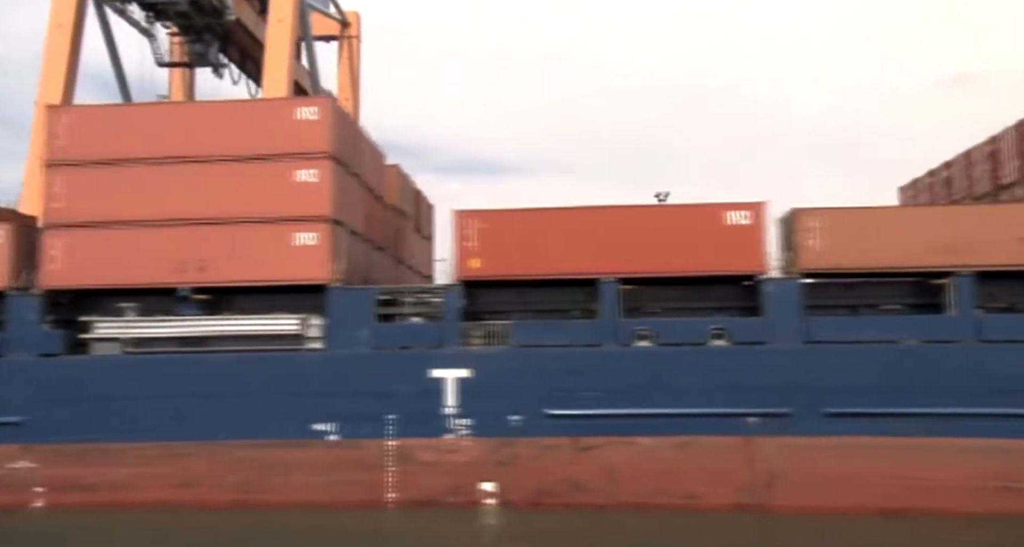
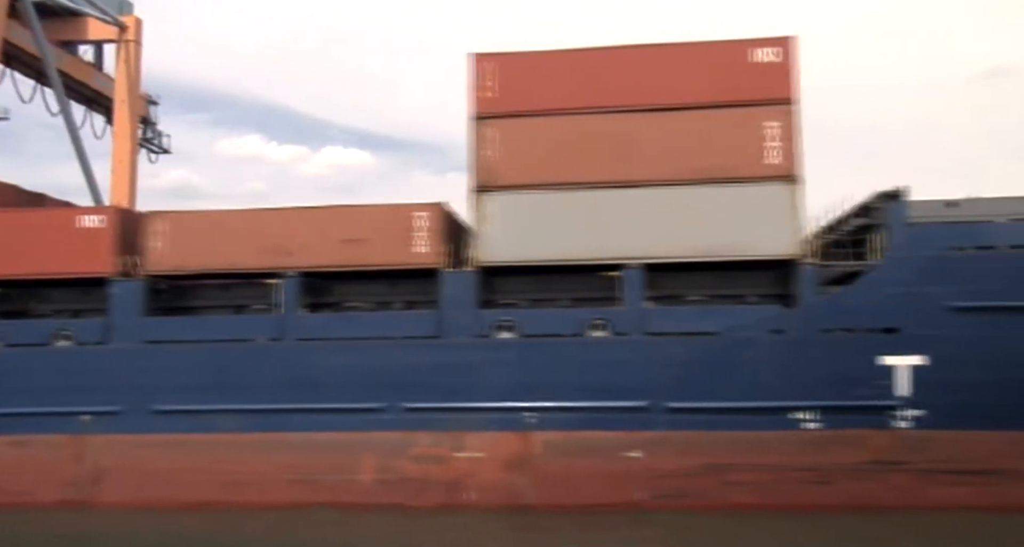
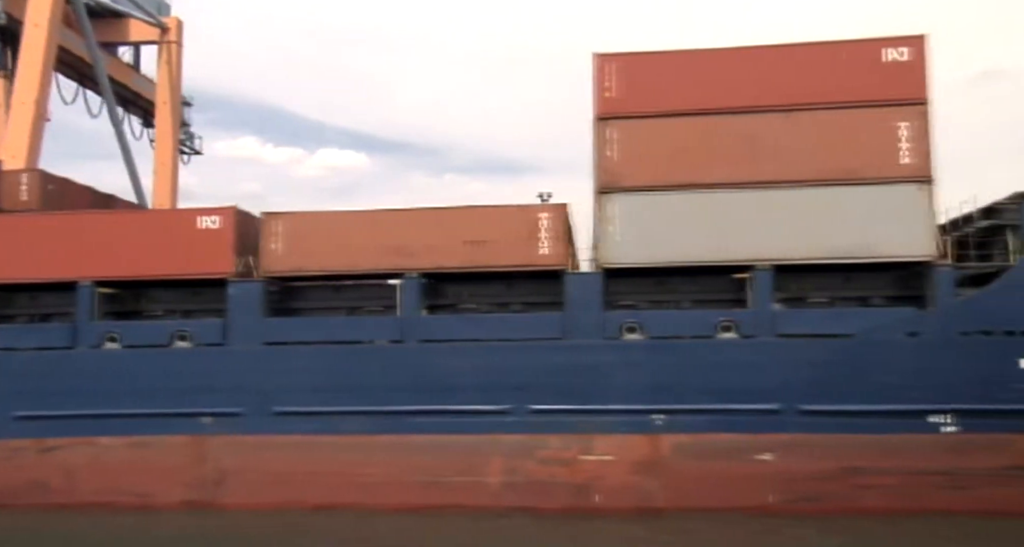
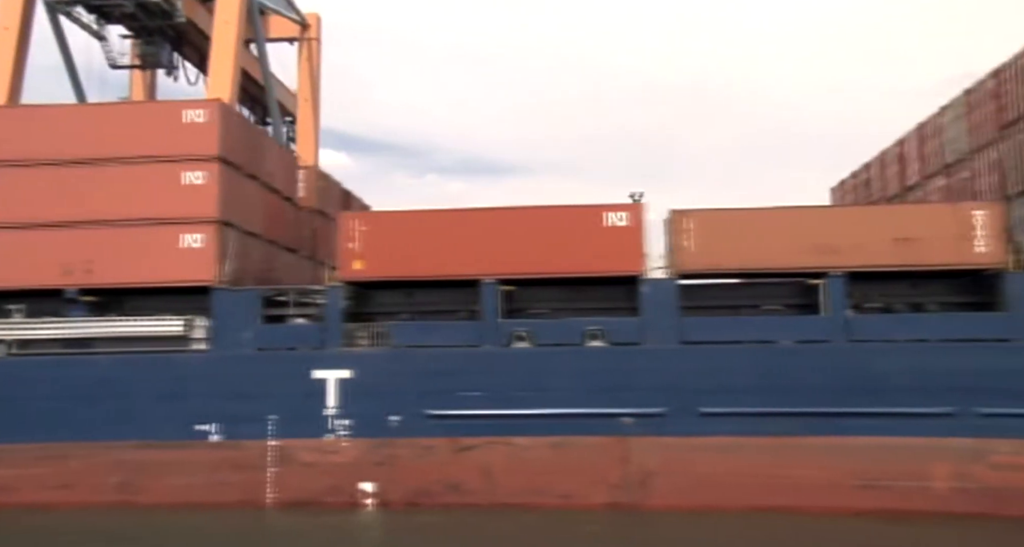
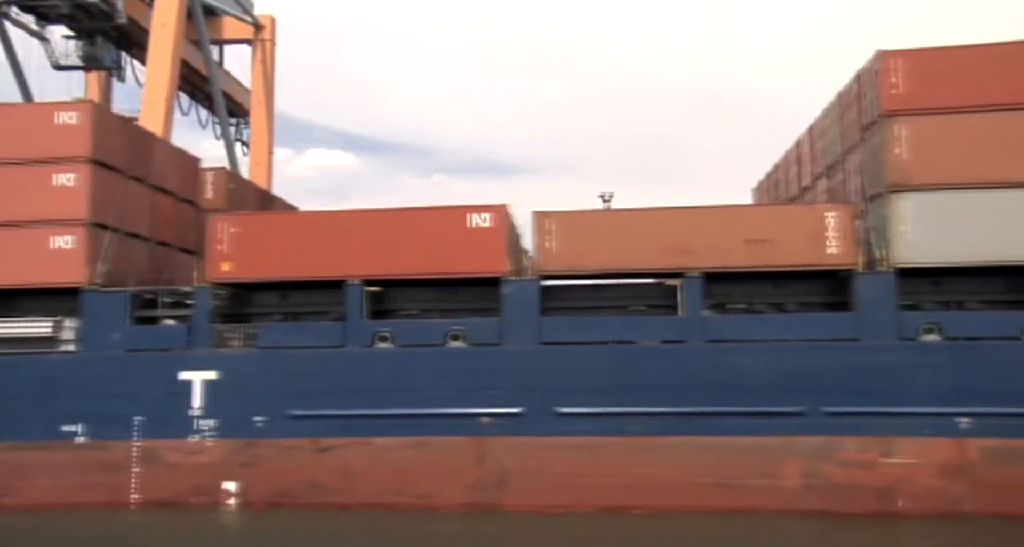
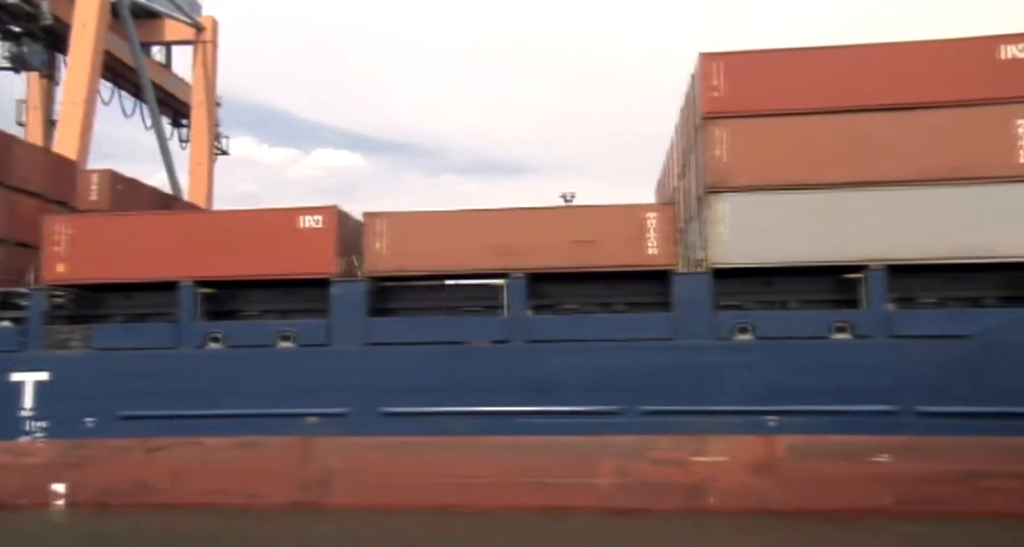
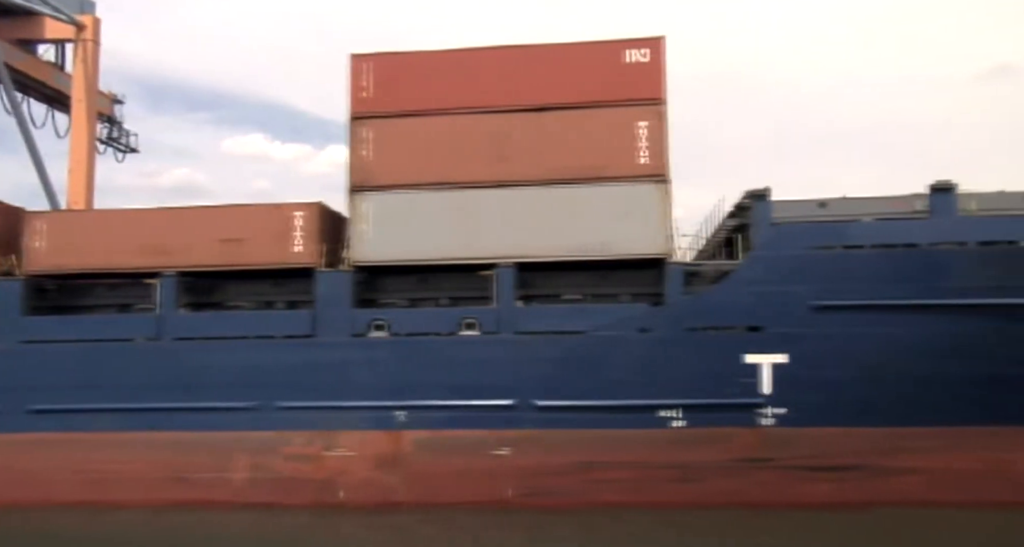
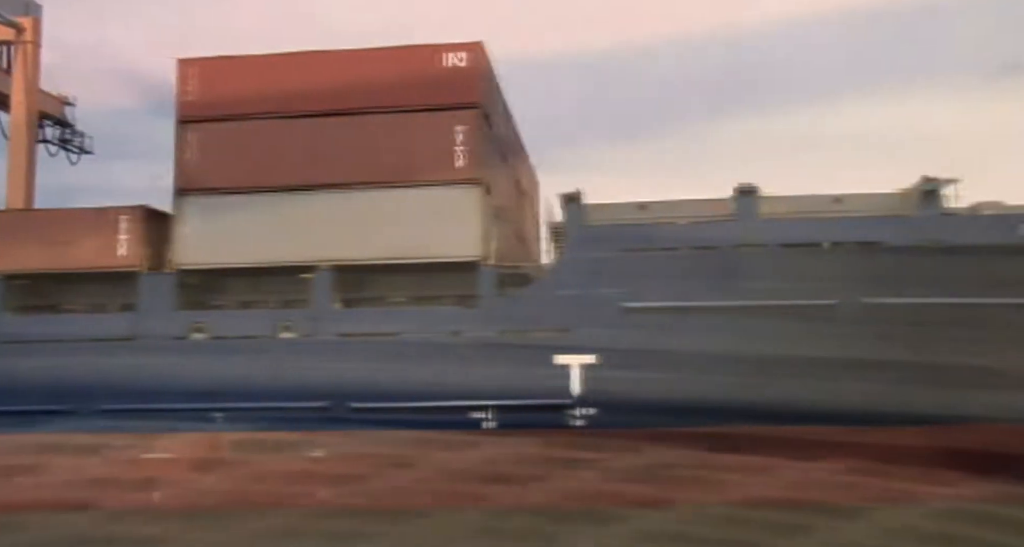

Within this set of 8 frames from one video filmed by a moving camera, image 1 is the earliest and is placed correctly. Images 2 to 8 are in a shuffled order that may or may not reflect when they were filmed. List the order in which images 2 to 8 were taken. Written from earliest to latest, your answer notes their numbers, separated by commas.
4, 5, 6, 3, 2, 7, 8
